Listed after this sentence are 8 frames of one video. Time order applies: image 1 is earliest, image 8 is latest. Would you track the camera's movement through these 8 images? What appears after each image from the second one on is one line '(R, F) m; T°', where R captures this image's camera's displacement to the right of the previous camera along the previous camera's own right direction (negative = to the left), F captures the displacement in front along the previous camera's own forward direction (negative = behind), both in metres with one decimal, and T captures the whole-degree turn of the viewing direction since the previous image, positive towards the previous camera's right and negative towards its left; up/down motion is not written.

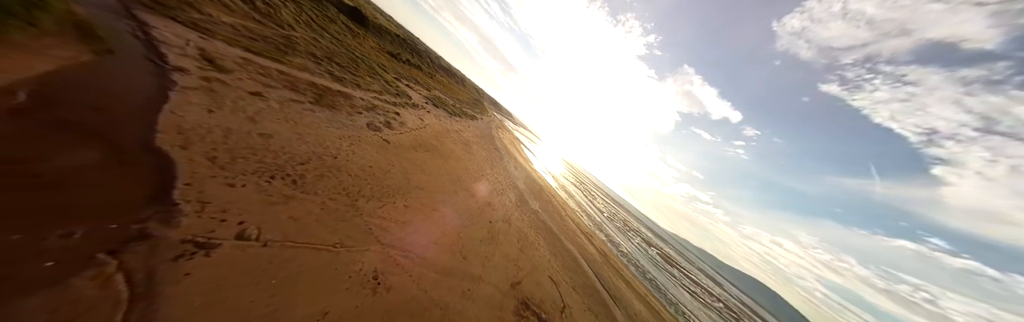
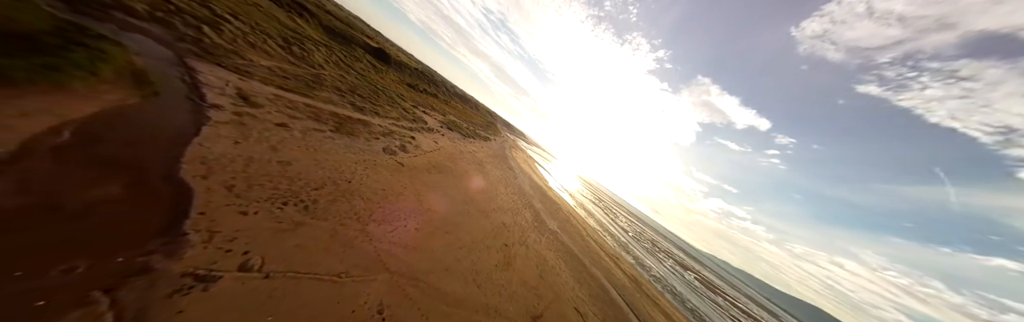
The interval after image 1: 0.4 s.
(0.0, +0.4) m; -4°
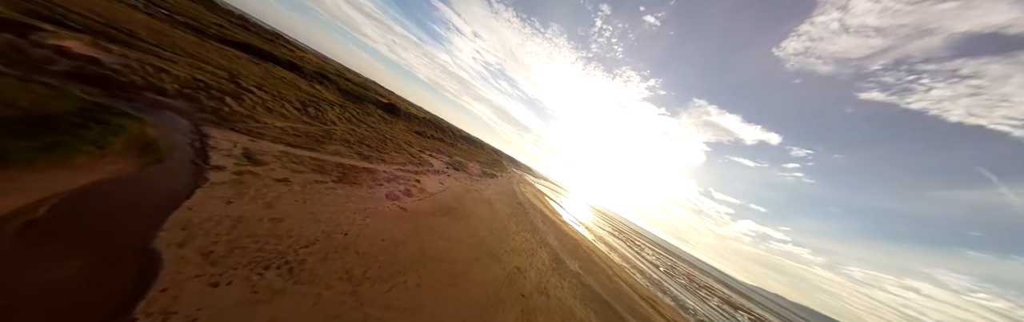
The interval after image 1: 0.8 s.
(+0.1, +0.5) m; -2°
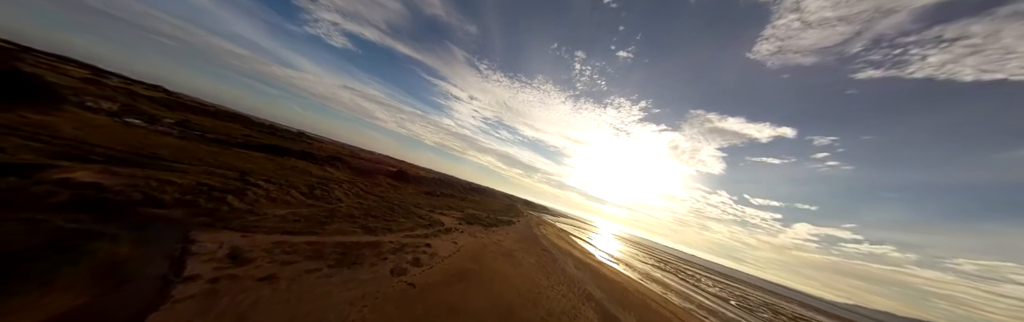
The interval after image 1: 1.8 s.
(0.0, +0.9) m; -2°
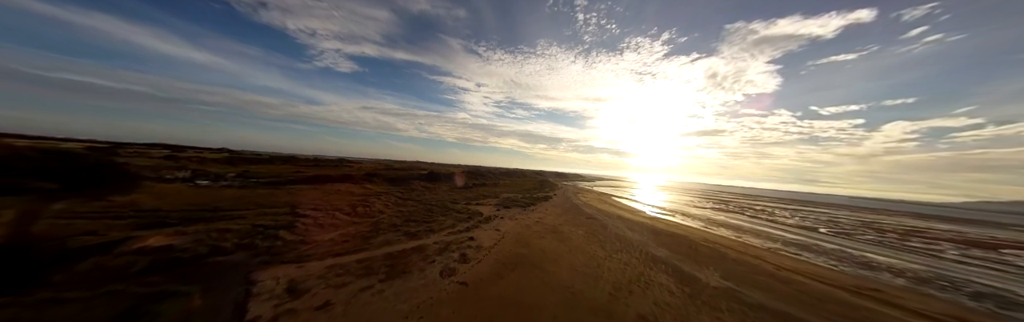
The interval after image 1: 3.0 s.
(-0.1, +1.2) m; -8°
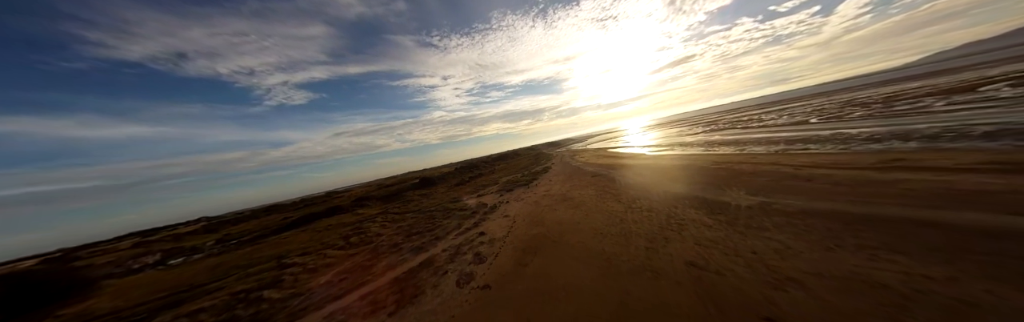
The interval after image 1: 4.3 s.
(0.0, +1.3) m; +2°
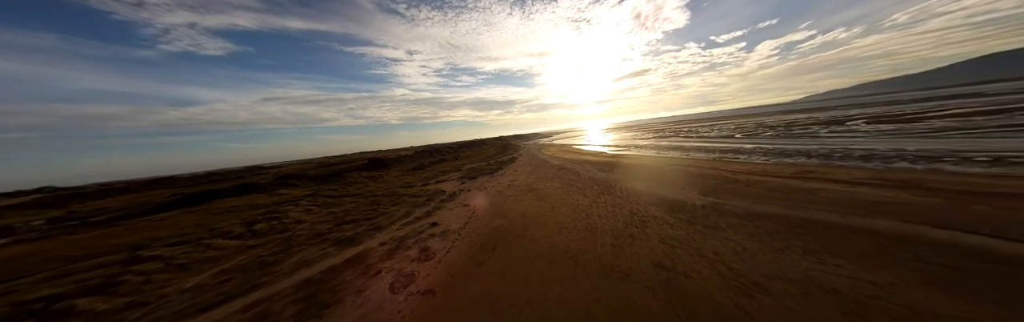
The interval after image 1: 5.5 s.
(+0.1, +1.3) m; +10°
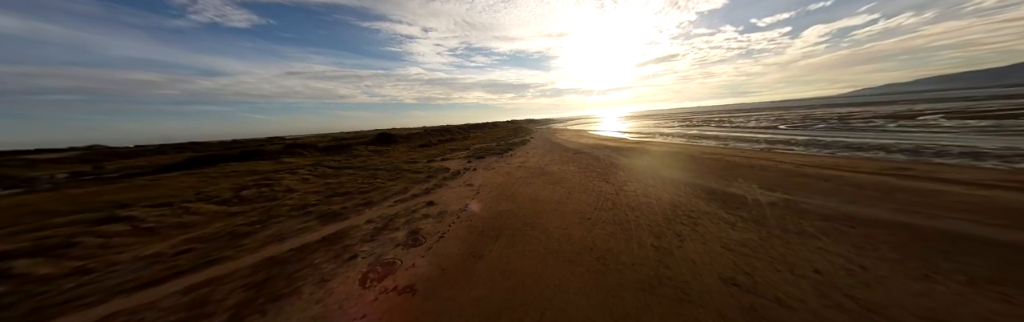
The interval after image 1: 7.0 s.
(-0.1, +1.7) m; -3°
